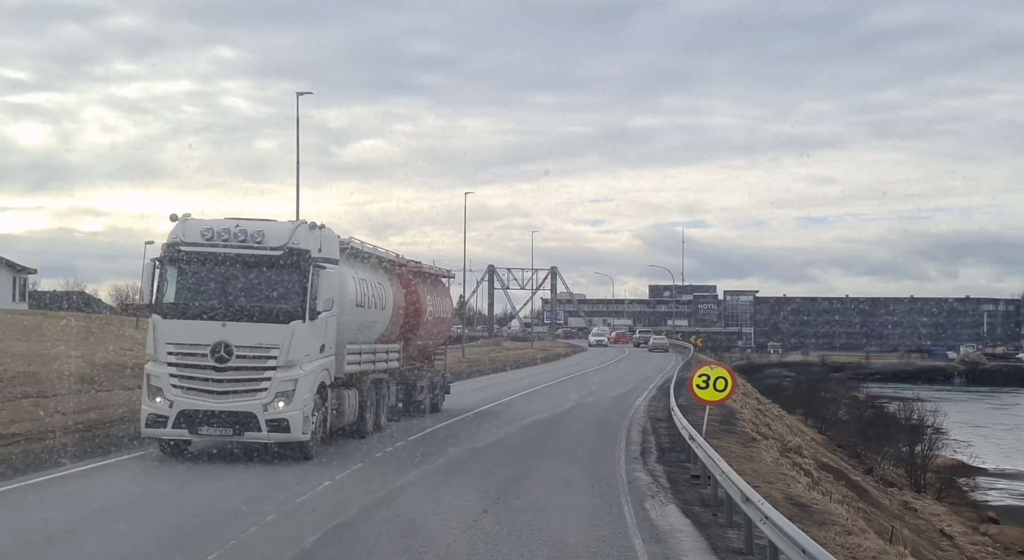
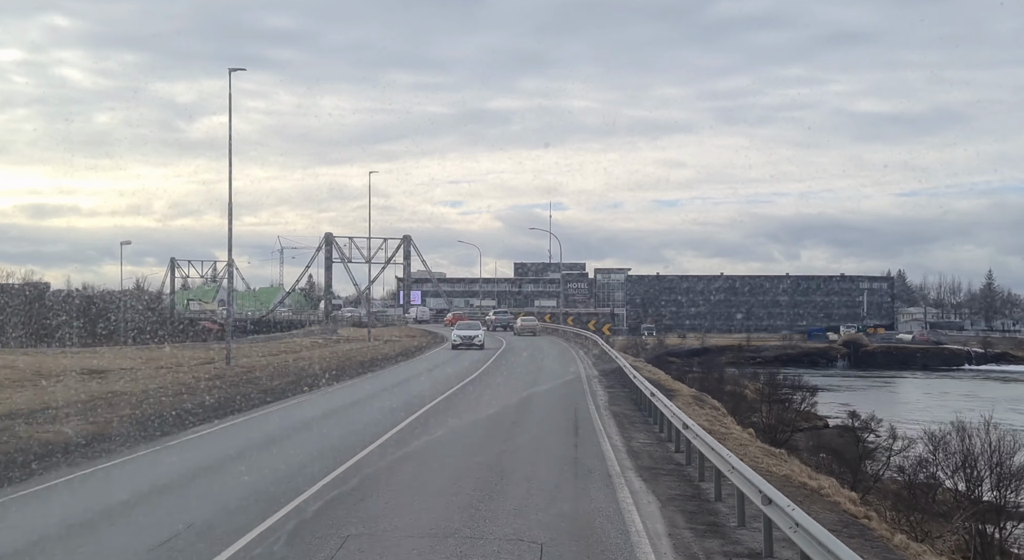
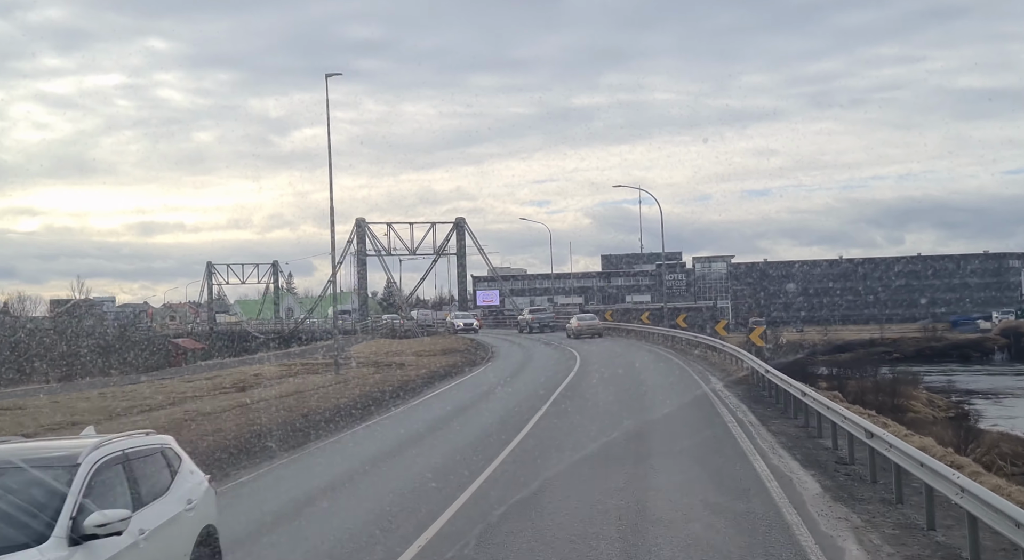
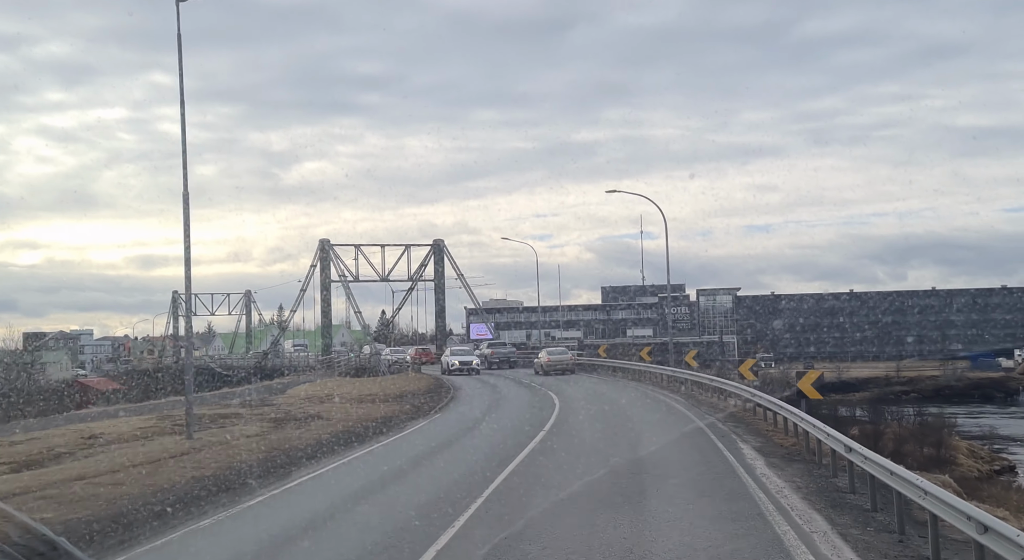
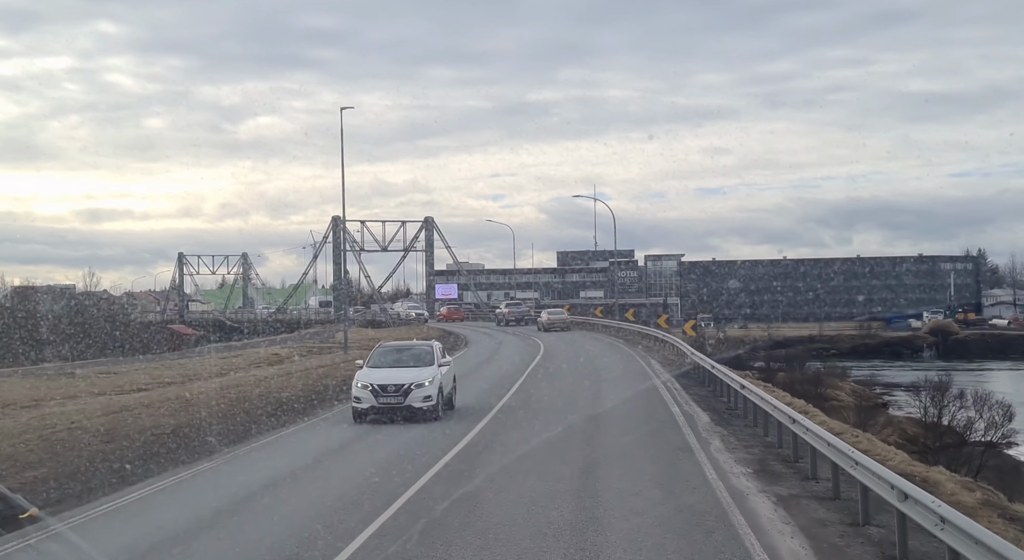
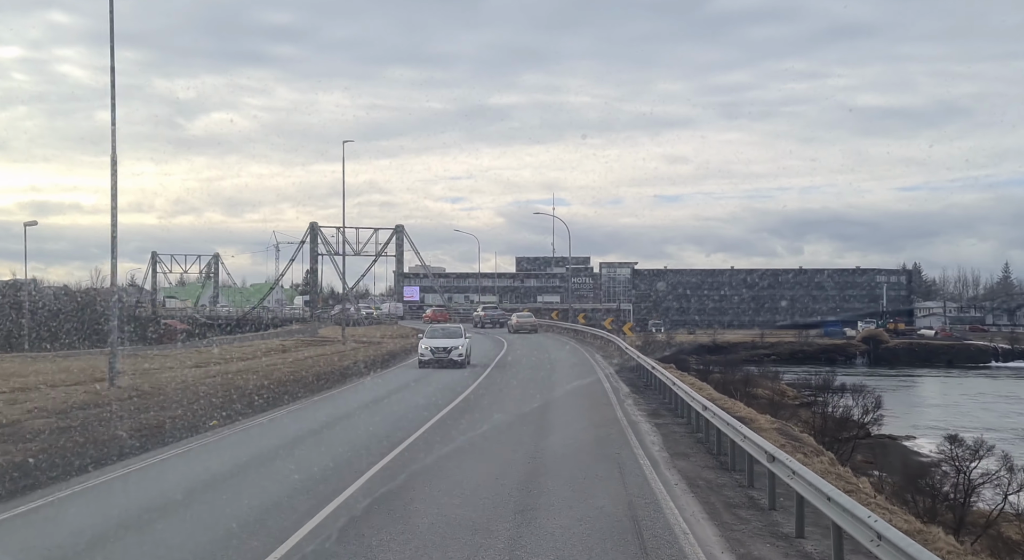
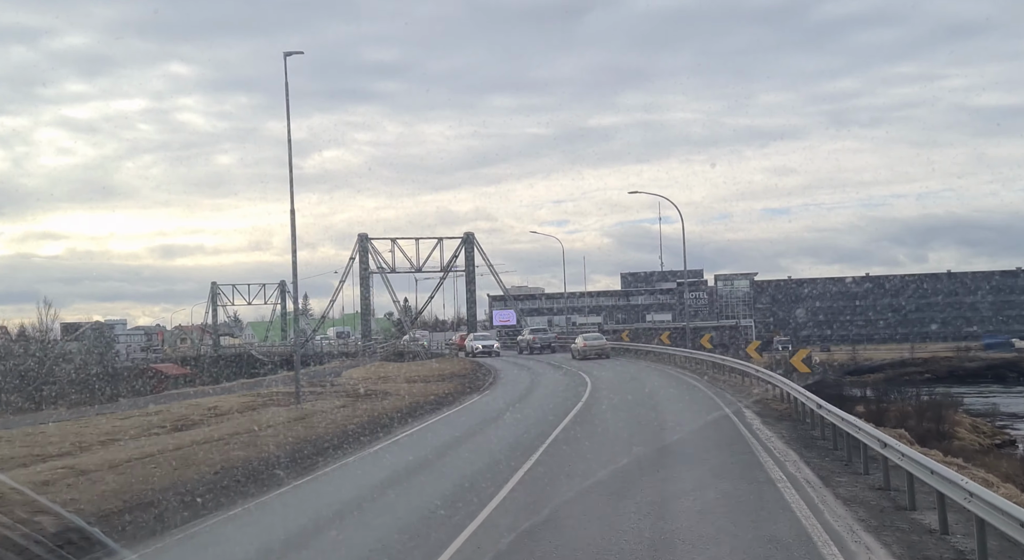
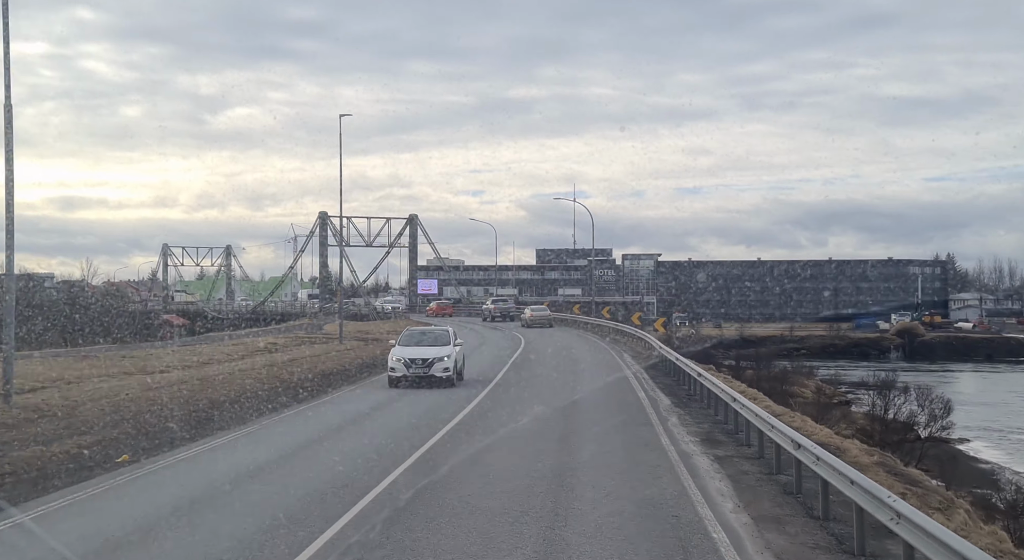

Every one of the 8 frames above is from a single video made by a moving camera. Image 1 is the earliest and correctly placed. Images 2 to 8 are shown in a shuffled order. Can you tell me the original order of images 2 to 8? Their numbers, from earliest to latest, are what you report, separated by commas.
2, 6, 8, 5, 3, 7, 4
